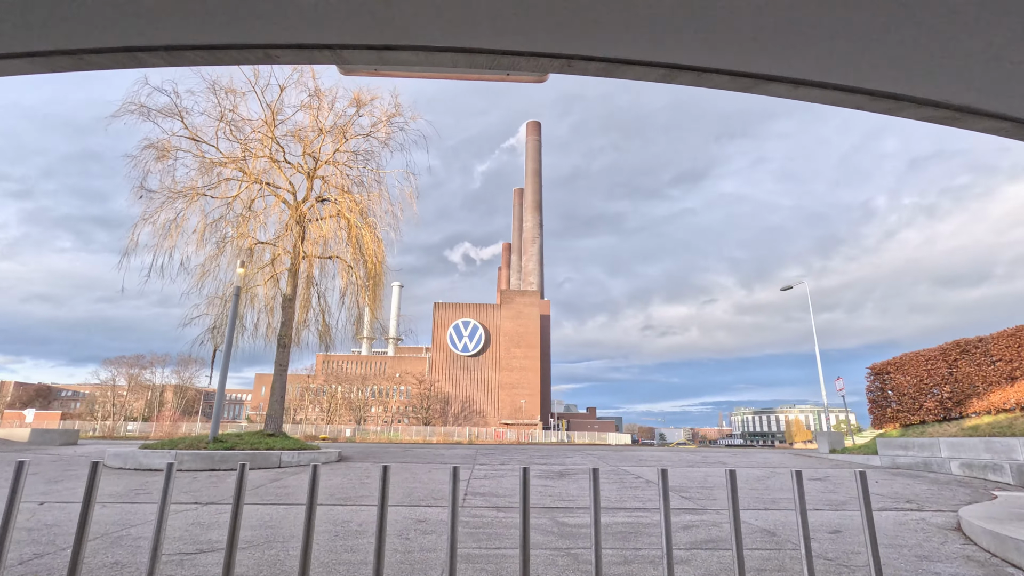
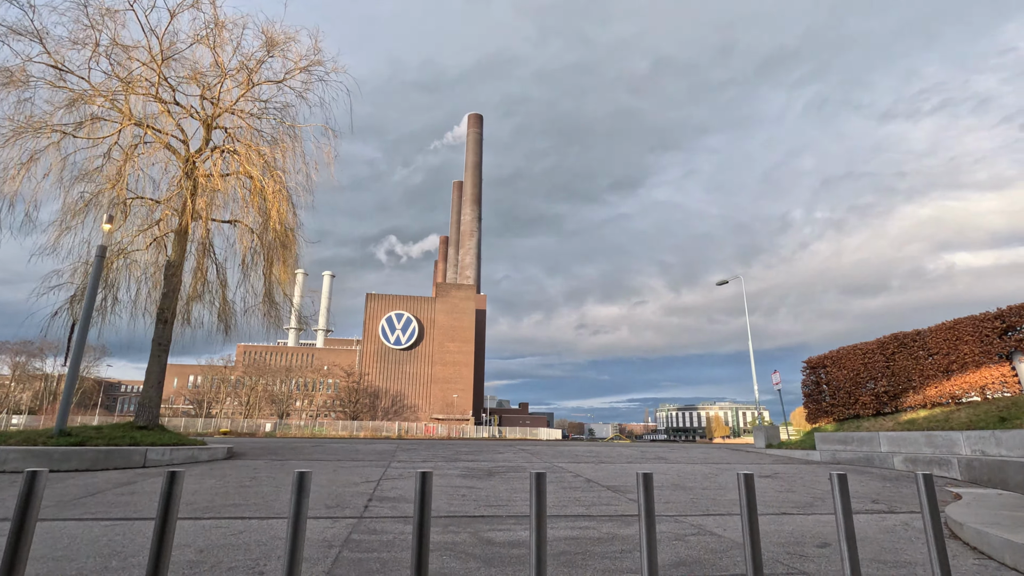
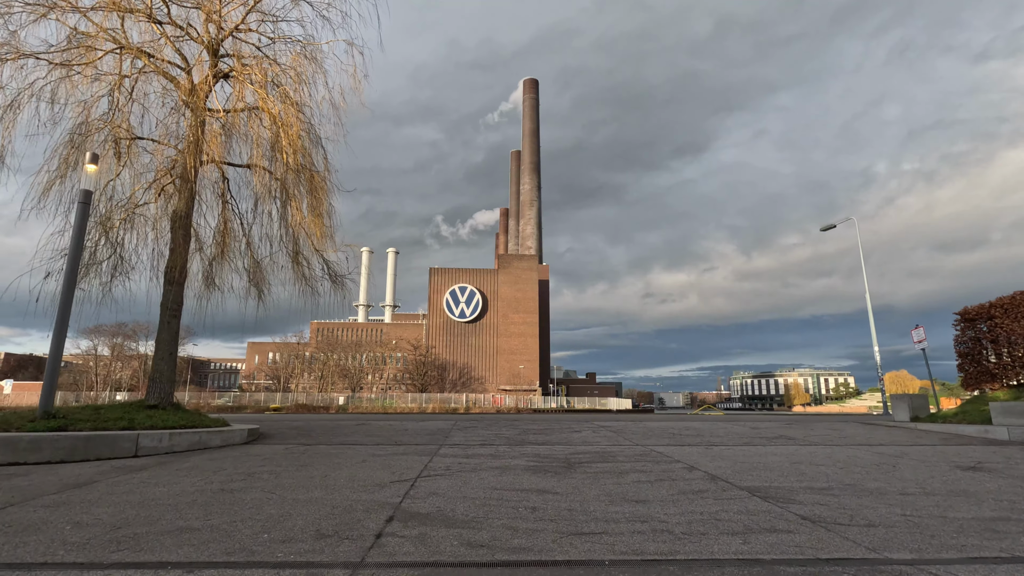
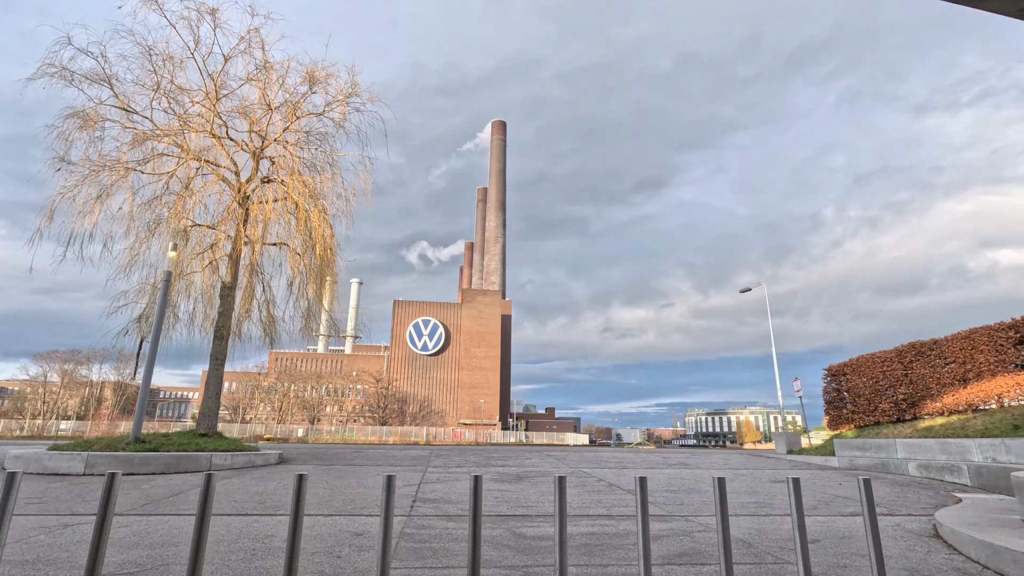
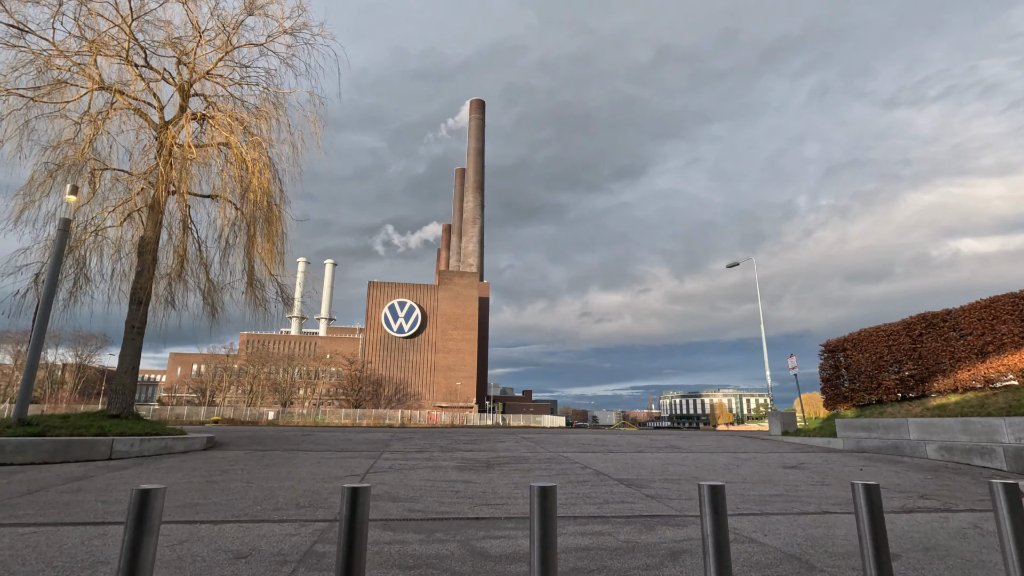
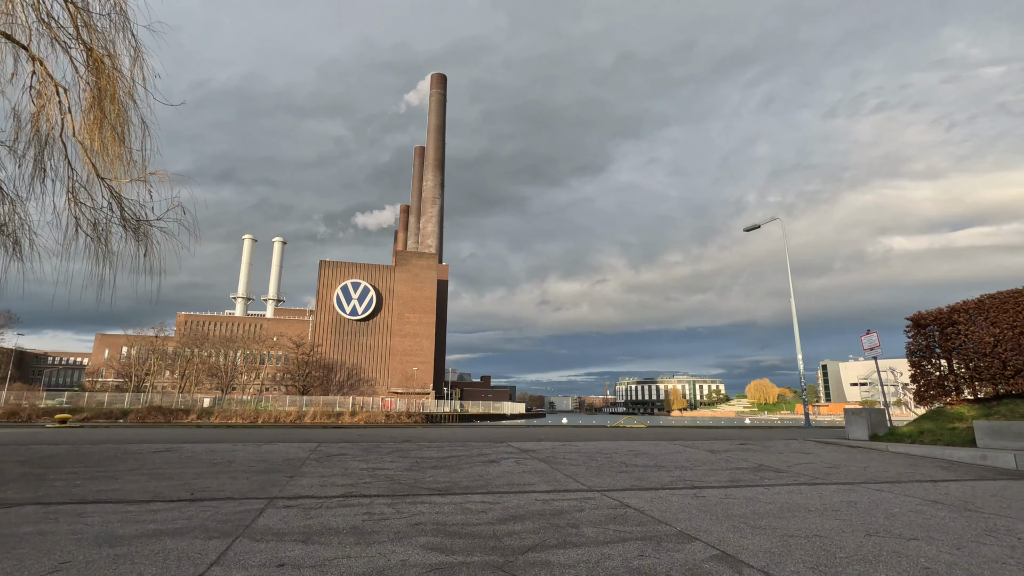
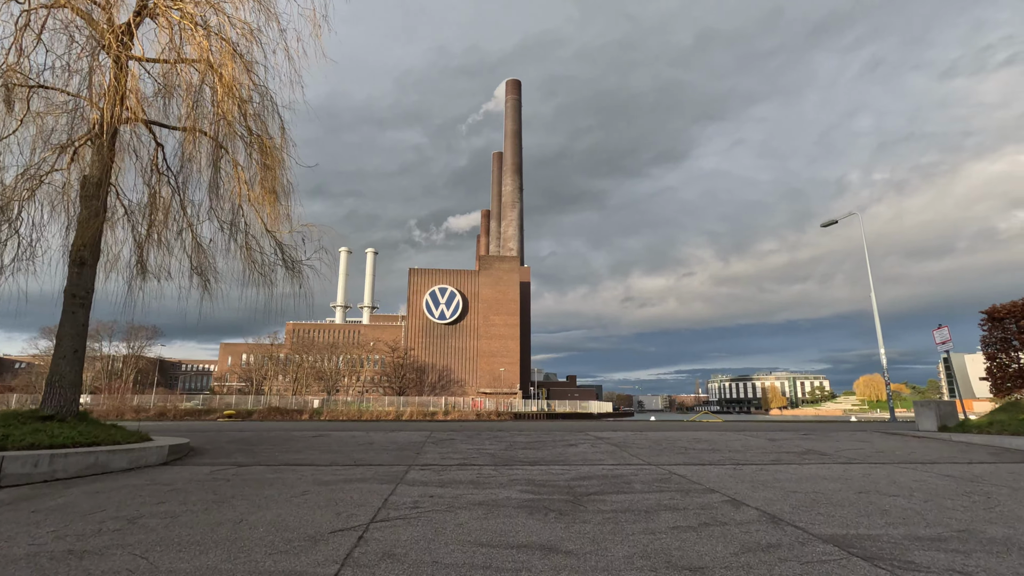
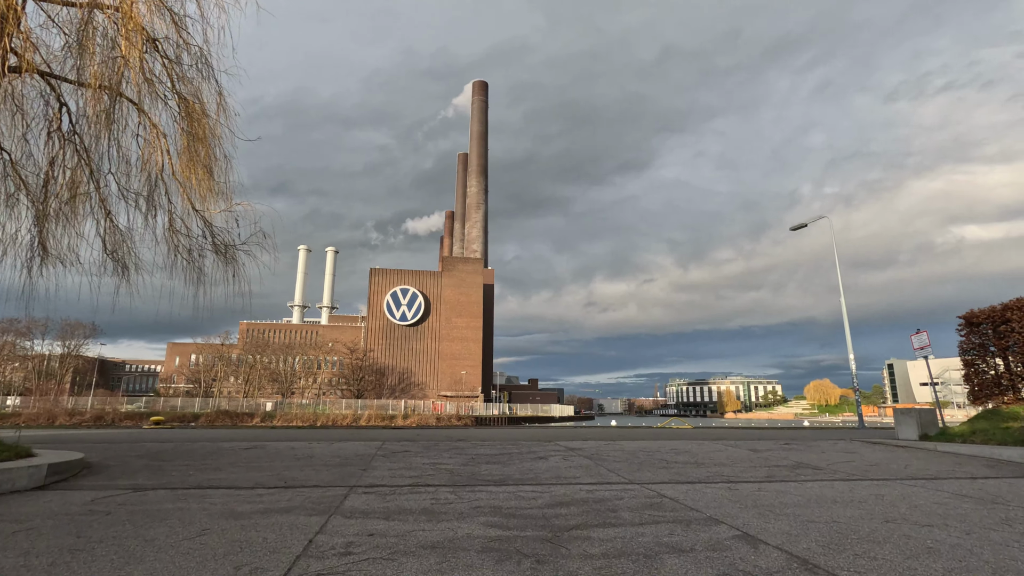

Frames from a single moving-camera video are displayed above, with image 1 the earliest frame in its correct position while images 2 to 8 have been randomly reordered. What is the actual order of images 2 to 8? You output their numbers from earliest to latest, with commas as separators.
4, 2, 5, 3, 7, 8, 6
